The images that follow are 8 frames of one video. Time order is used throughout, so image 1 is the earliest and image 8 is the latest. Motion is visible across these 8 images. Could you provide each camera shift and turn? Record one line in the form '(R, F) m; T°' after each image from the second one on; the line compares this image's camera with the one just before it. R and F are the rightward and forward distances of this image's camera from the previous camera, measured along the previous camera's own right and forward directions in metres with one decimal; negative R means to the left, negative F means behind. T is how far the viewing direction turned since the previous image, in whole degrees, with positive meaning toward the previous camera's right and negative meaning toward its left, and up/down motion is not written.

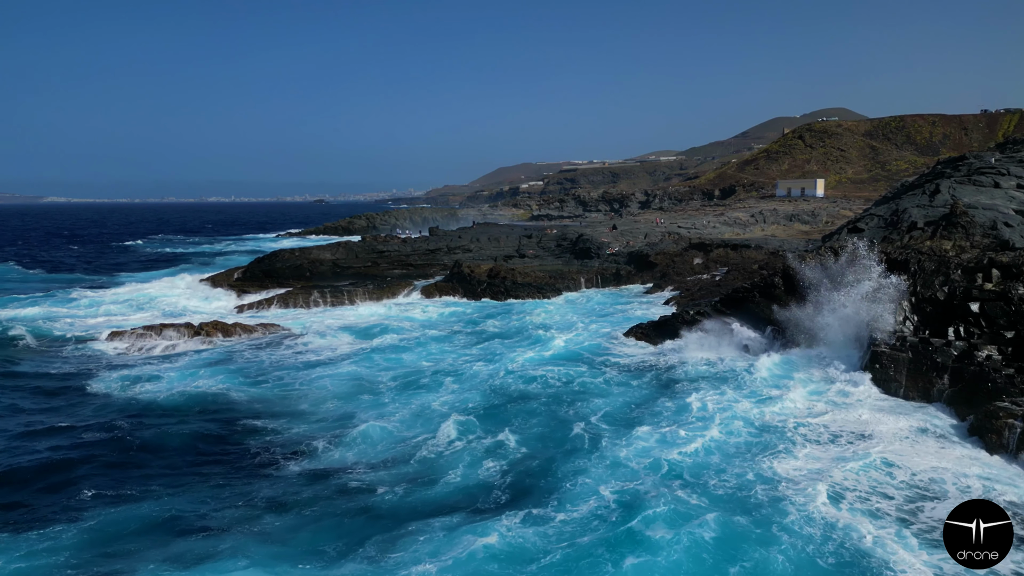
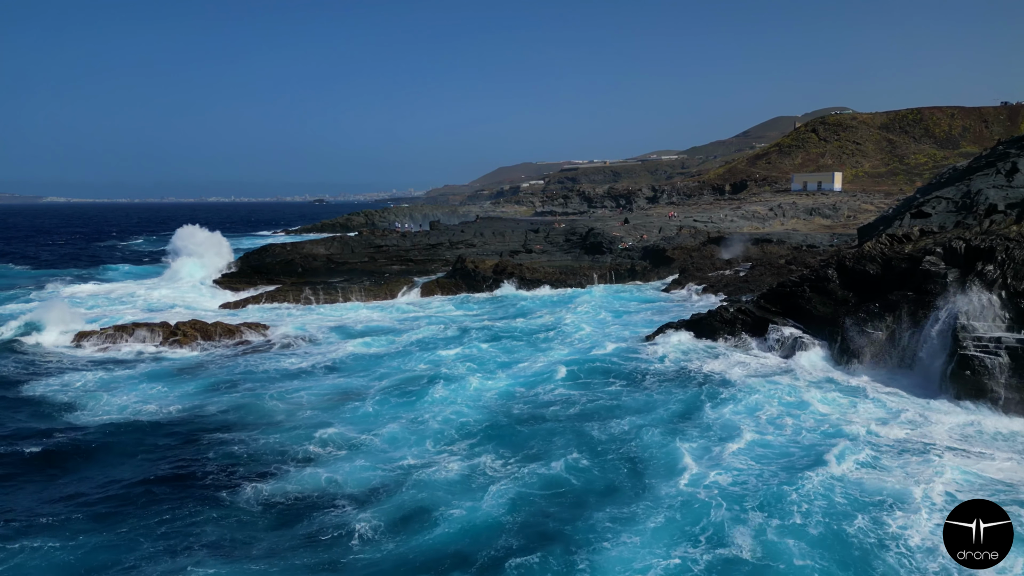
(-0.3, +2.2) m; 0°
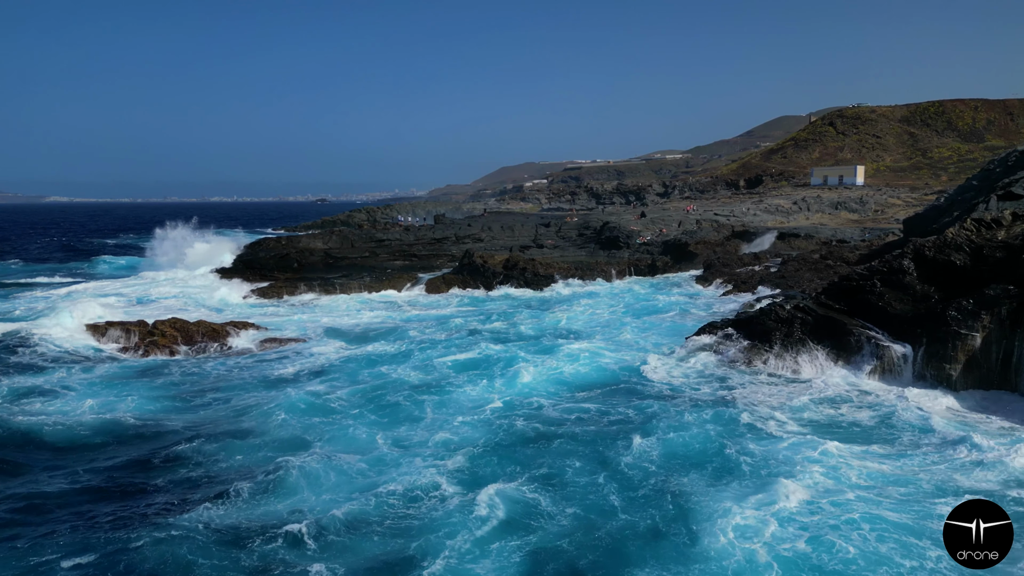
(-0.4, +2.1) m; 0°
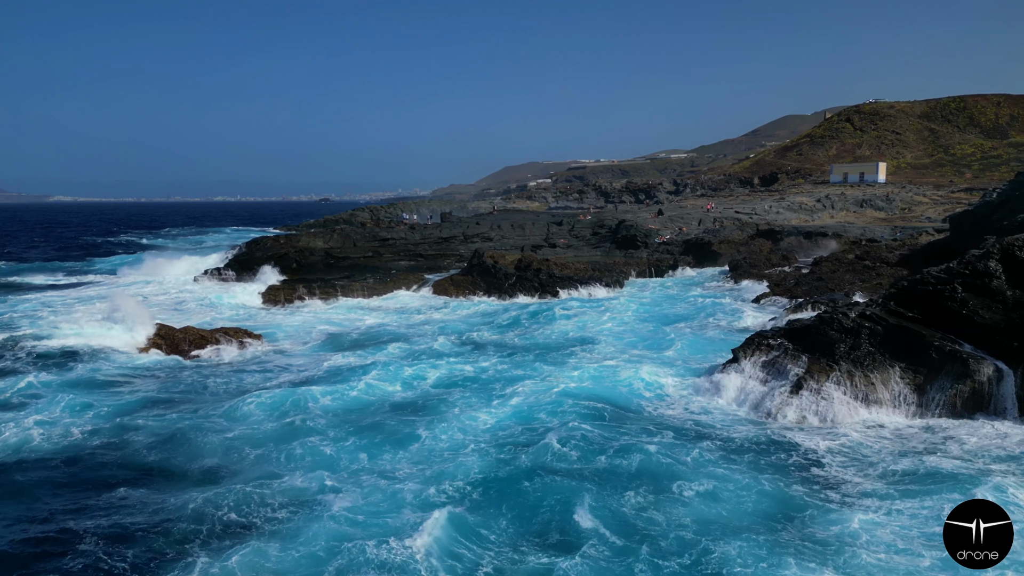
(-0.3, +1.7) m; 0°
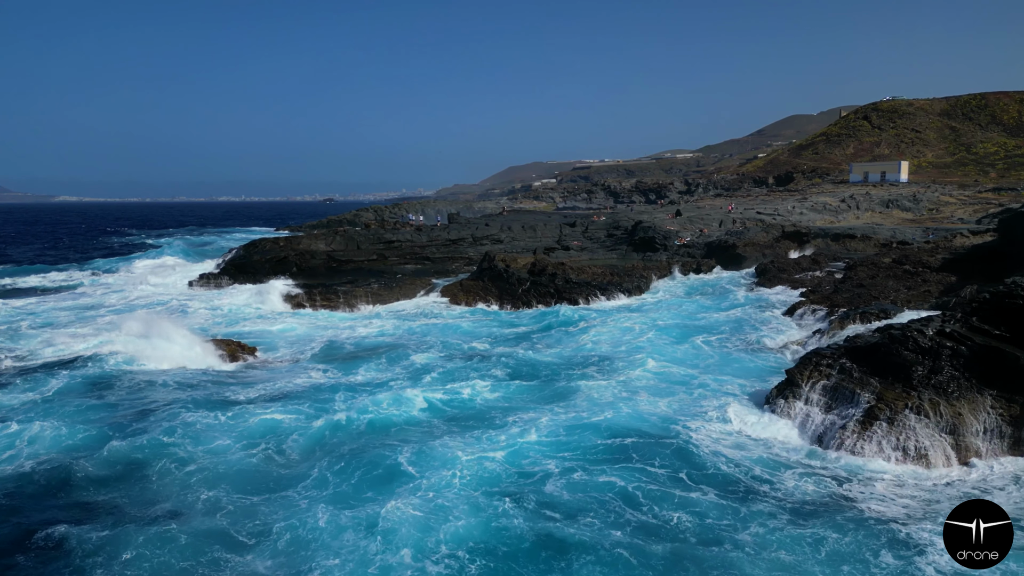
(-0.3, +1.5) m; 0°
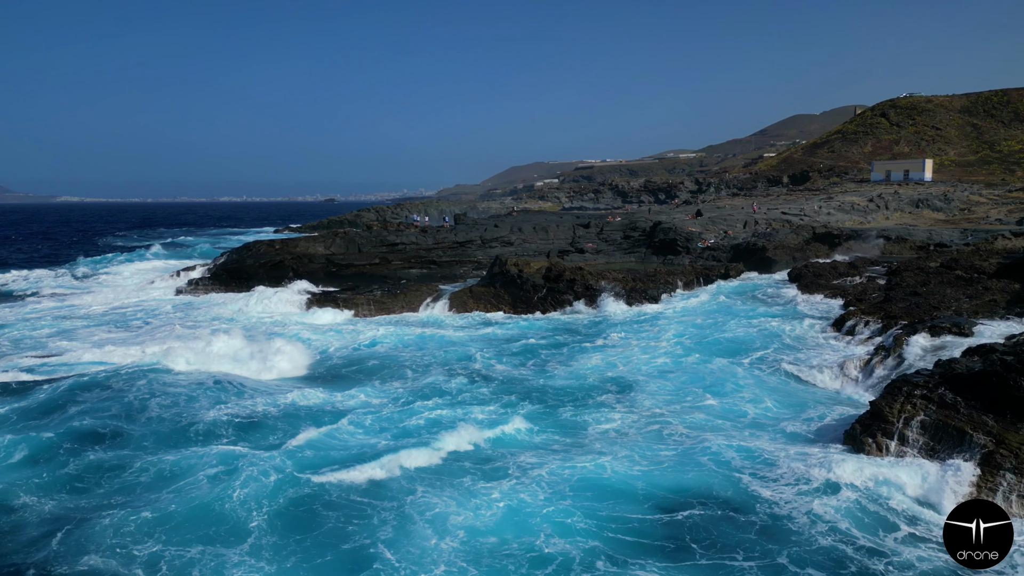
(-0.4, +1.8) m; 0°
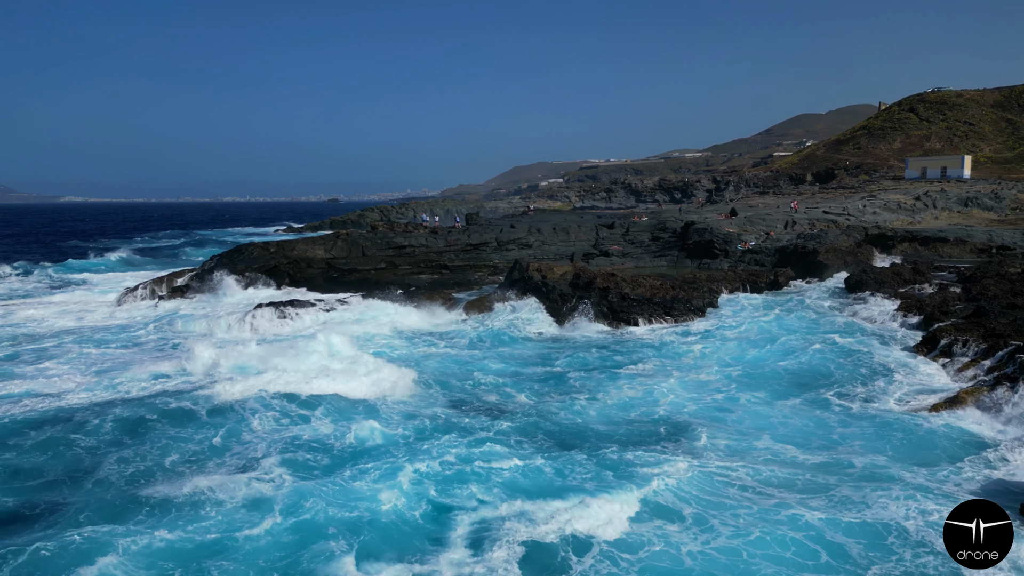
(-0.6, +2.4) m; 0°
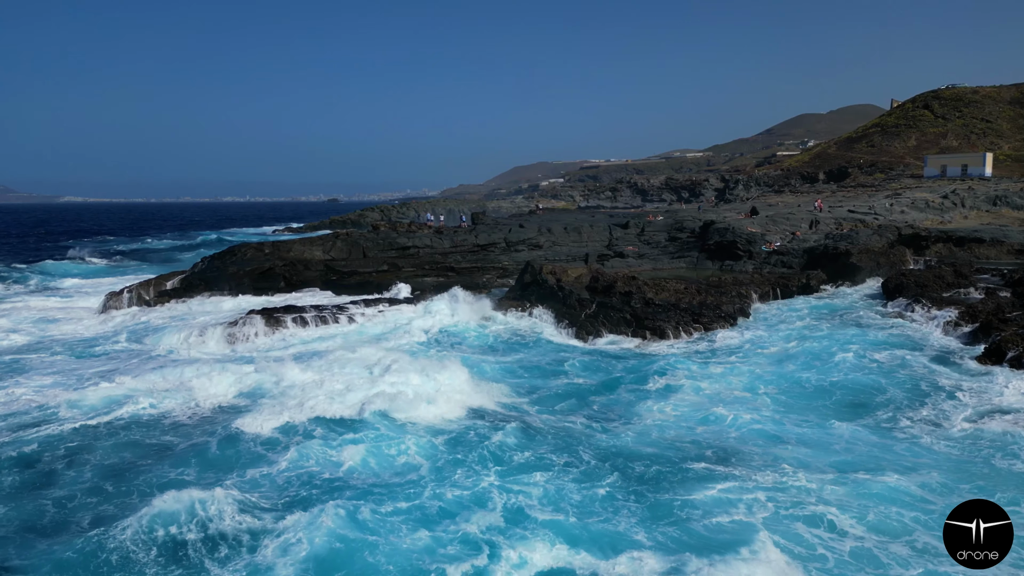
(-0.3, +1.4) m; 0°
